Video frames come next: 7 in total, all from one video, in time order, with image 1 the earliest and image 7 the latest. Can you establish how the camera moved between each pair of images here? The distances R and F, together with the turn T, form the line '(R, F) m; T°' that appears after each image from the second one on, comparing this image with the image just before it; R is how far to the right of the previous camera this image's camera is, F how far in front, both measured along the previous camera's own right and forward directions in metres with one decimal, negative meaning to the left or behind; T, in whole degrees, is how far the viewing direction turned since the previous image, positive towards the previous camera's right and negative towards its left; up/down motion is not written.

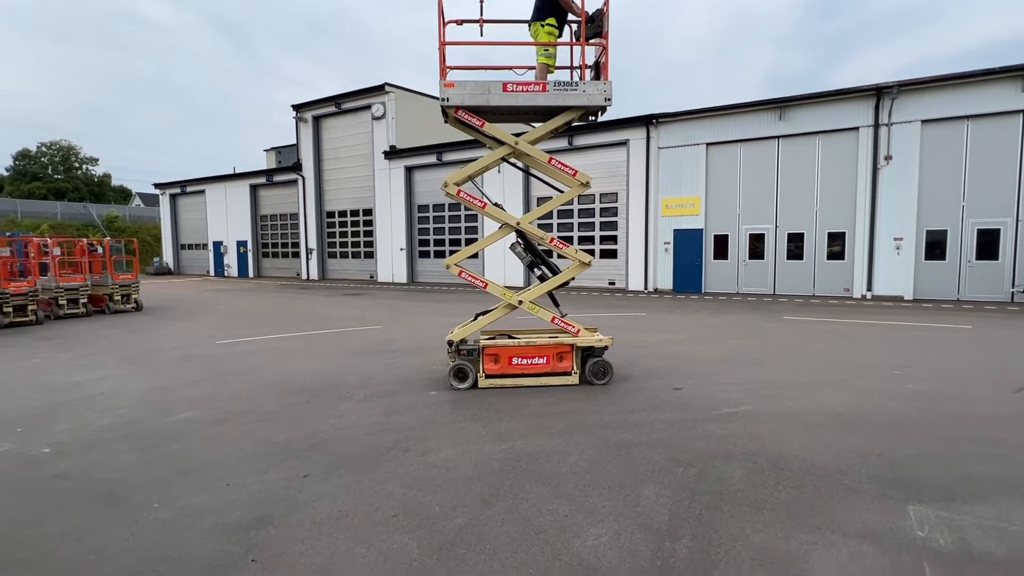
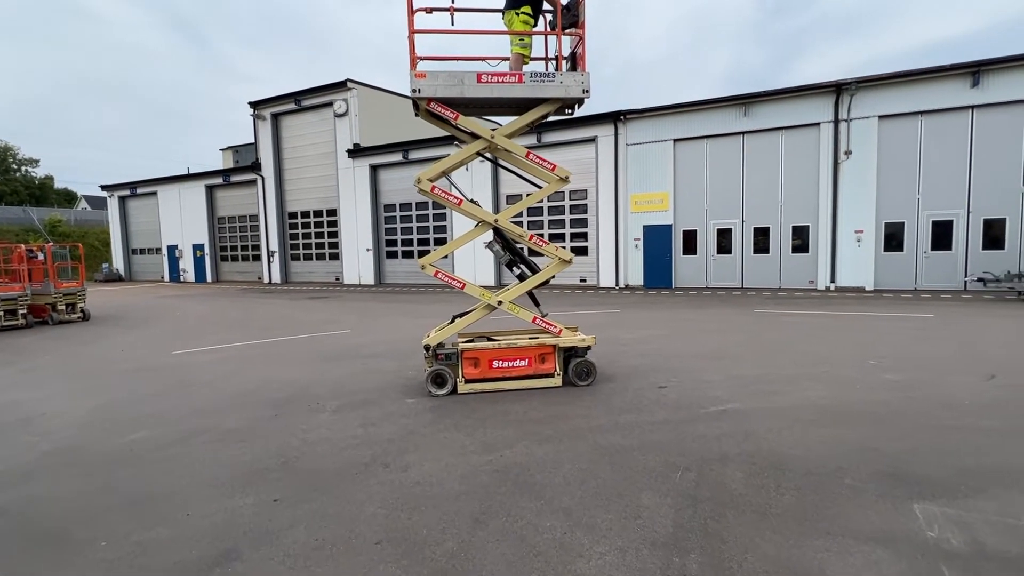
(-0.1, +0.3) m; +4°
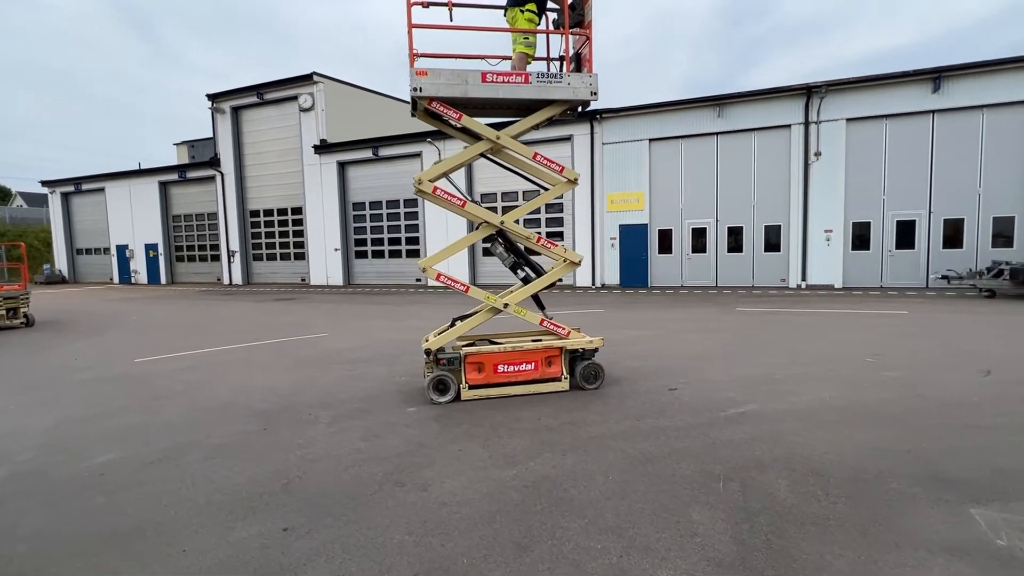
(-0.5, +0.3) m; +4°
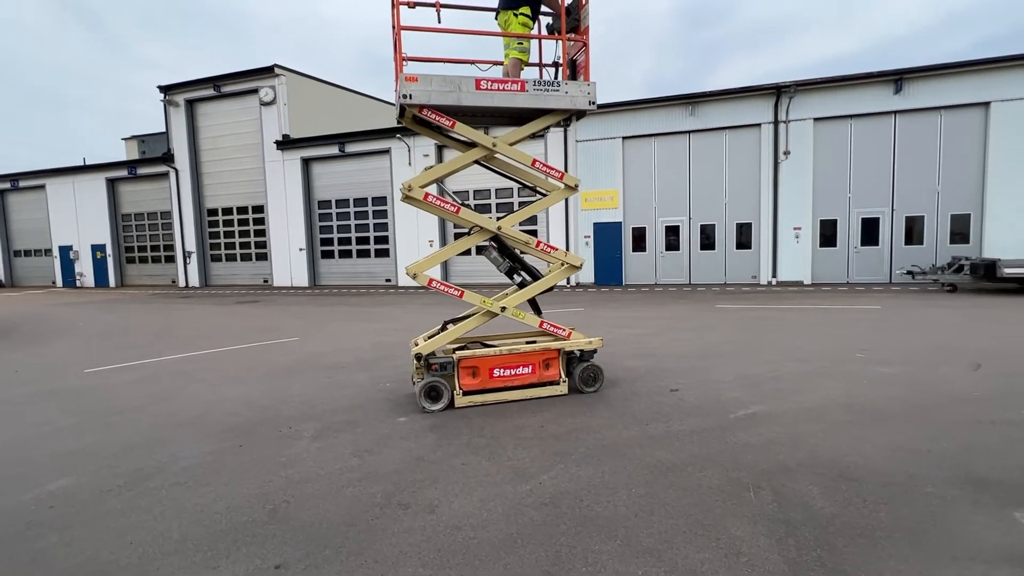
(-0.3, +0.3) m; +4°
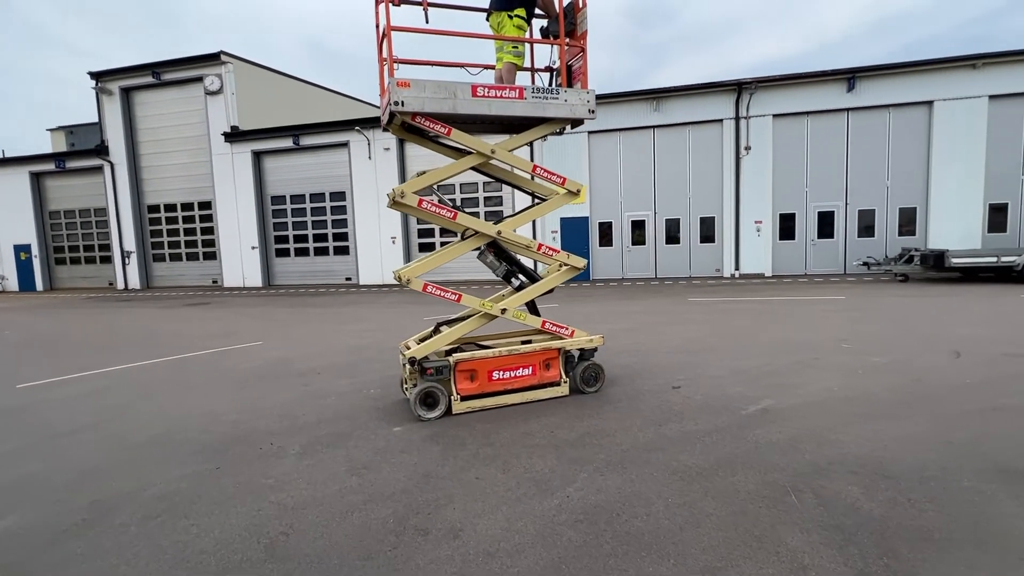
(-0.4, +0.3) m; +5°
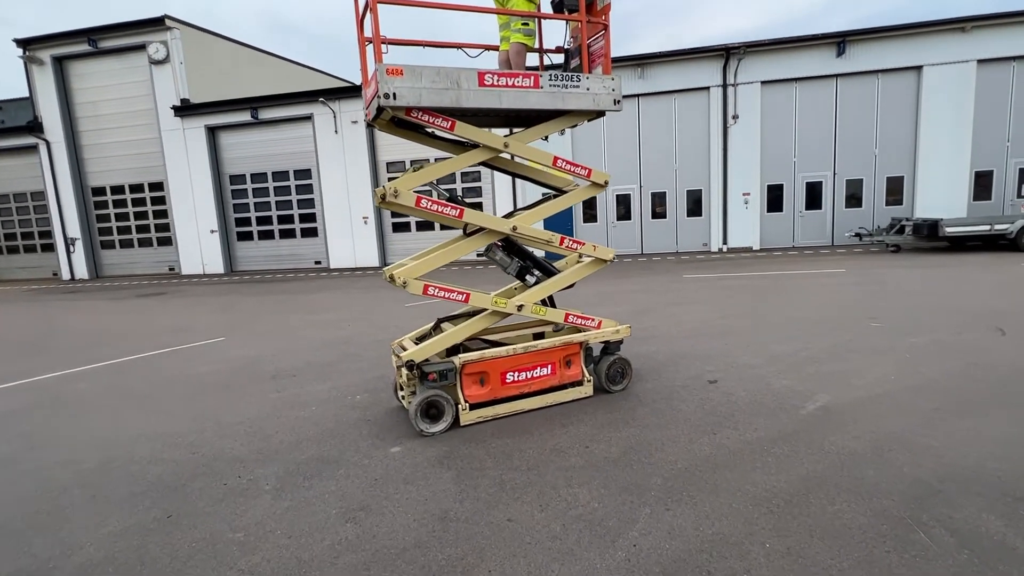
(-0.4, +0.8) m; +3°
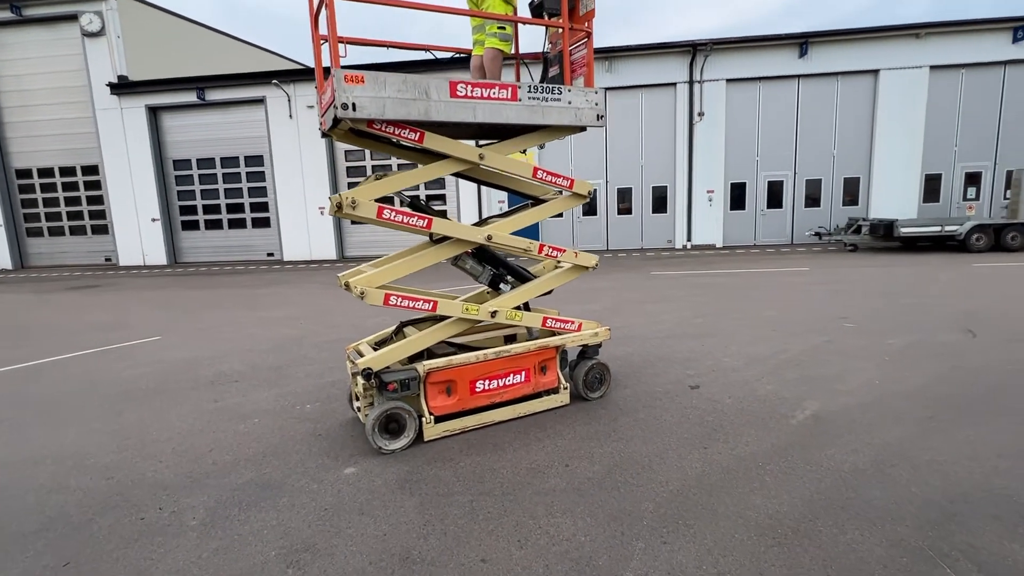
(-0.1, +0.4) m; +4°
